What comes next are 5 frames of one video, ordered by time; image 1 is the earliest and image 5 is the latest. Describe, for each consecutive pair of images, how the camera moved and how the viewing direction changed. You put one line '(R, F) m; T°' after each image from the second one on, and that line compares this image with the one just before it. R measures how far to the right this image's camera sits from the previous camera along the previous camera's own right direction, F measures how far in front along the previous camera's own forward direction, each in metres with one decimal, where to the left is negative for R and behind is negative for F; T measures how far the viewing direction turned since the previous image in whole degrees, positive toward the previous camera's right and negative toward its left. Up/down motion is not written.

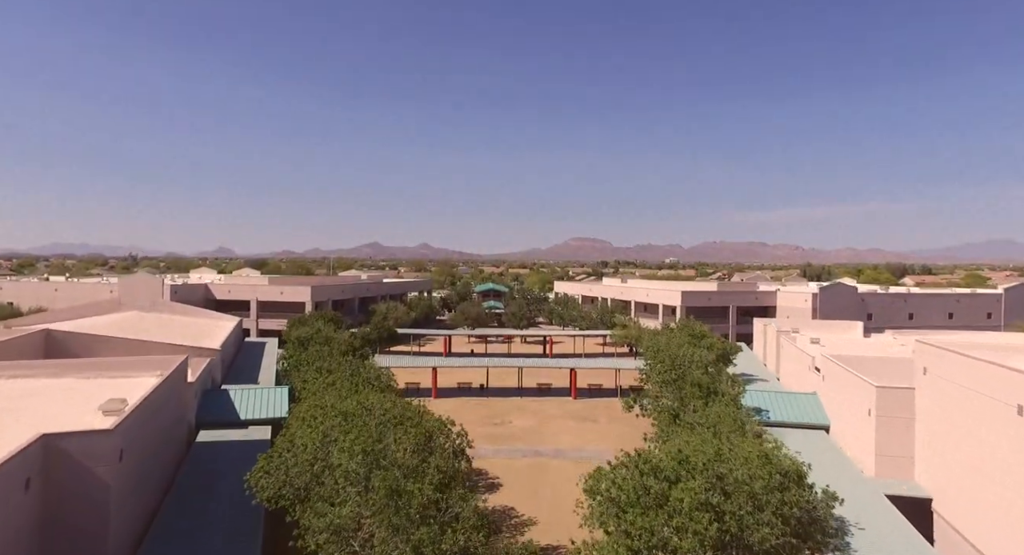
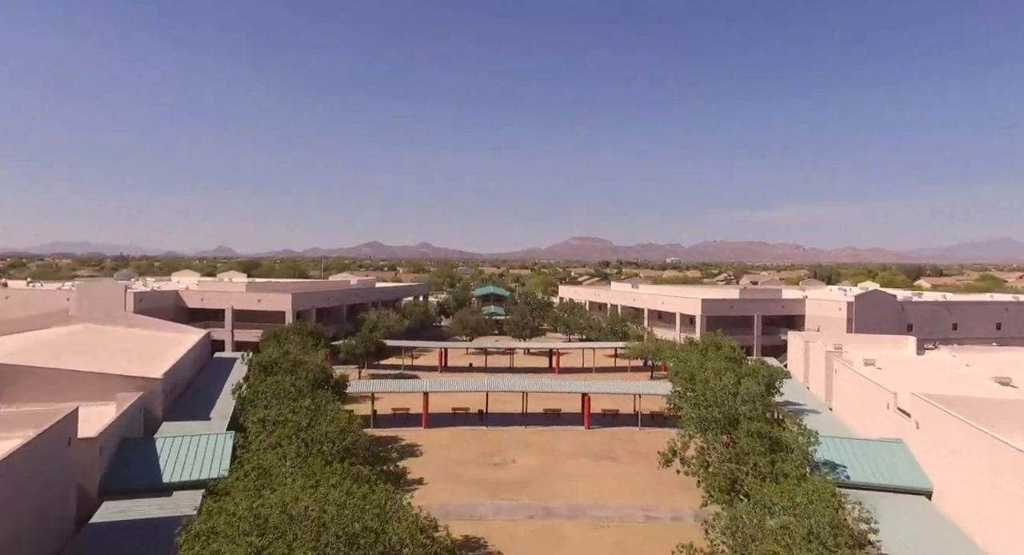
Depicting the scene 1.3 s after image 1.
(-0.2, +5.0) m; 0°
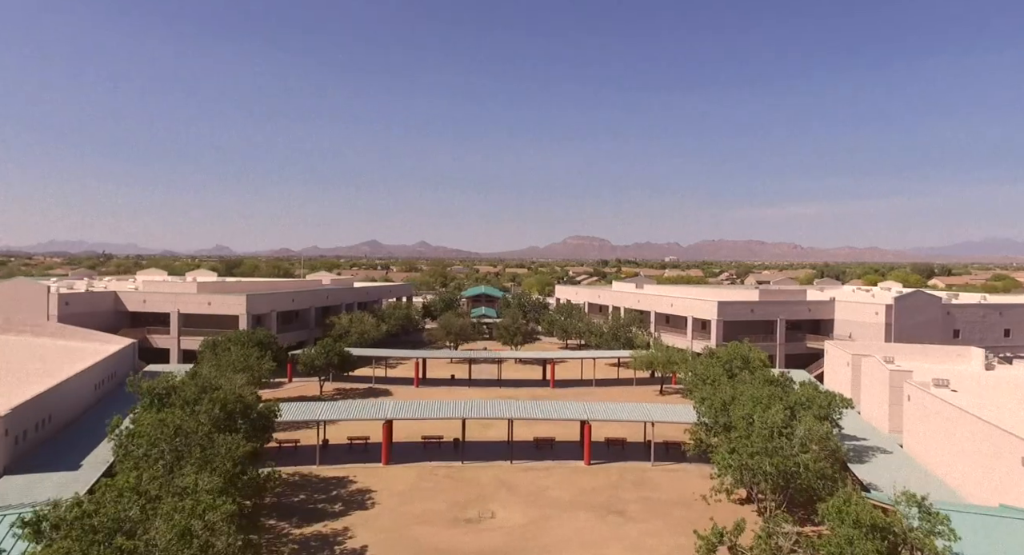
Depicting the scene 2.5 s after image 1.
(+0.7, +6.2) m; 0°
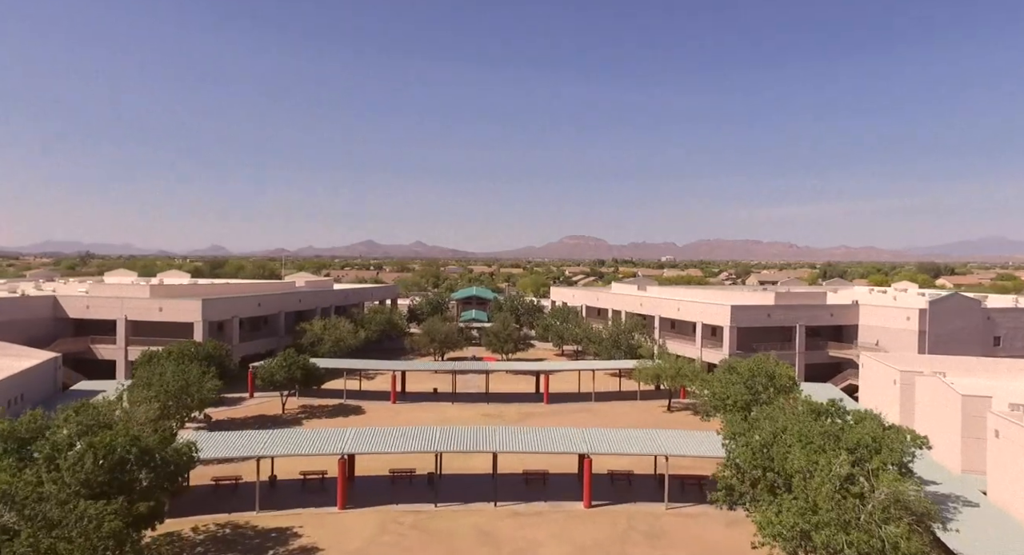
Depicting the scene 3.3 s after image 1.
(+0.4, +4.5) m; 0°
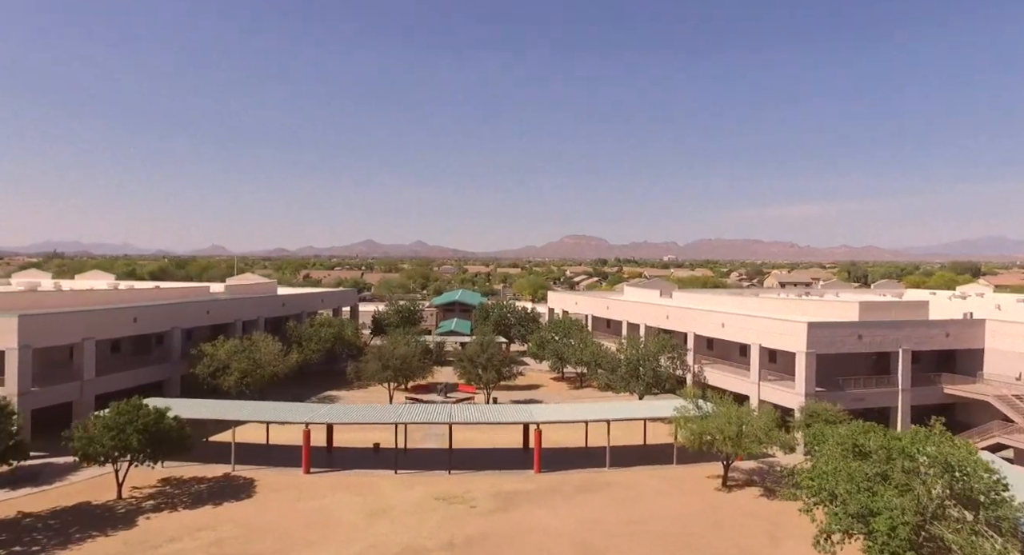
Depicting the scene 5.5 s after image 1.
(+1.1, +12.1) m; 0°
